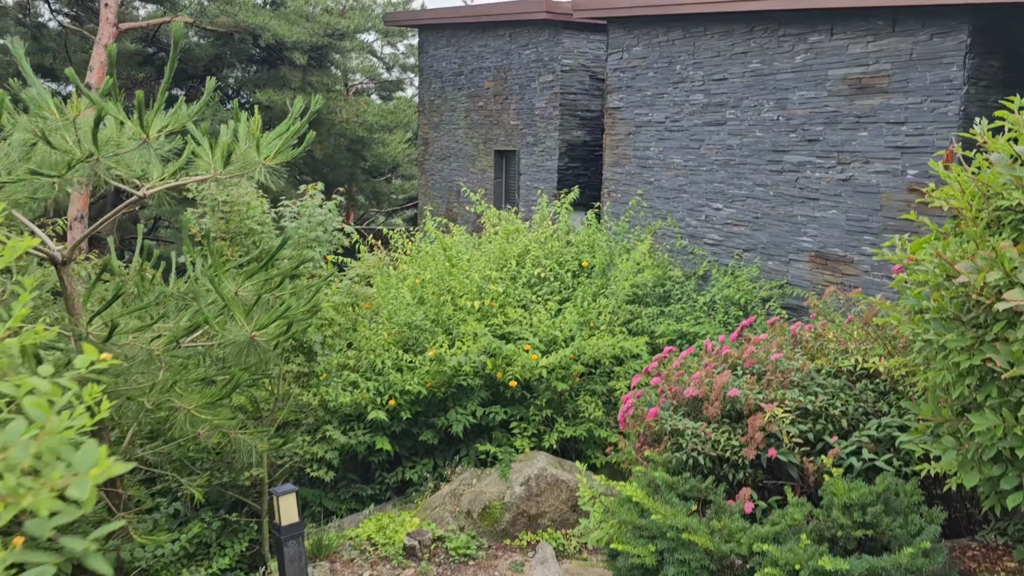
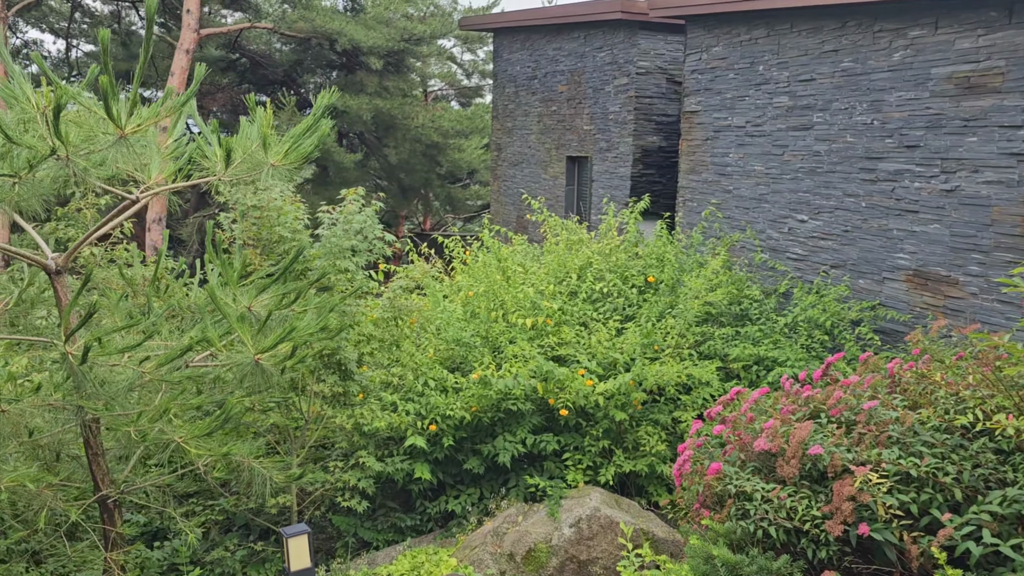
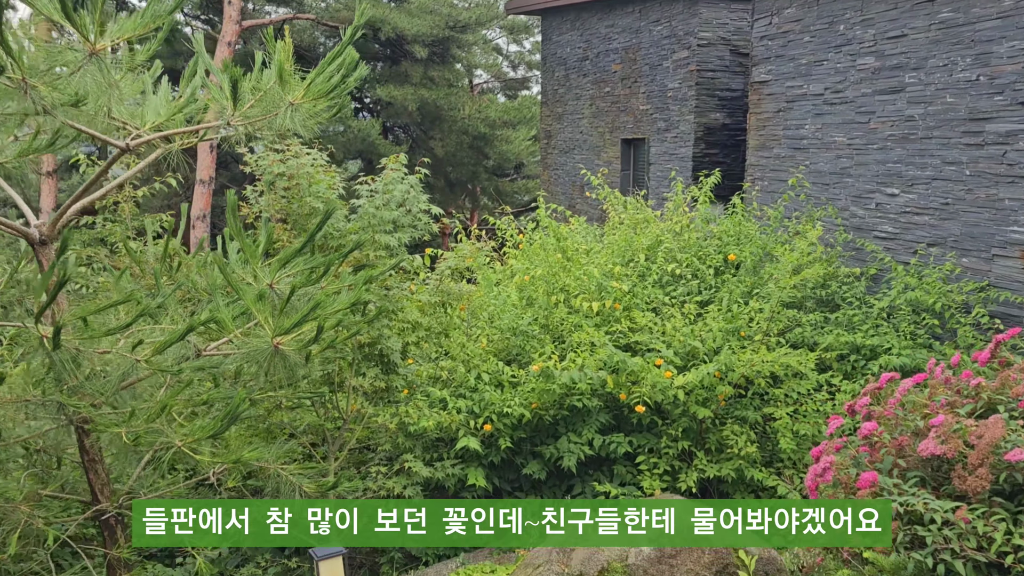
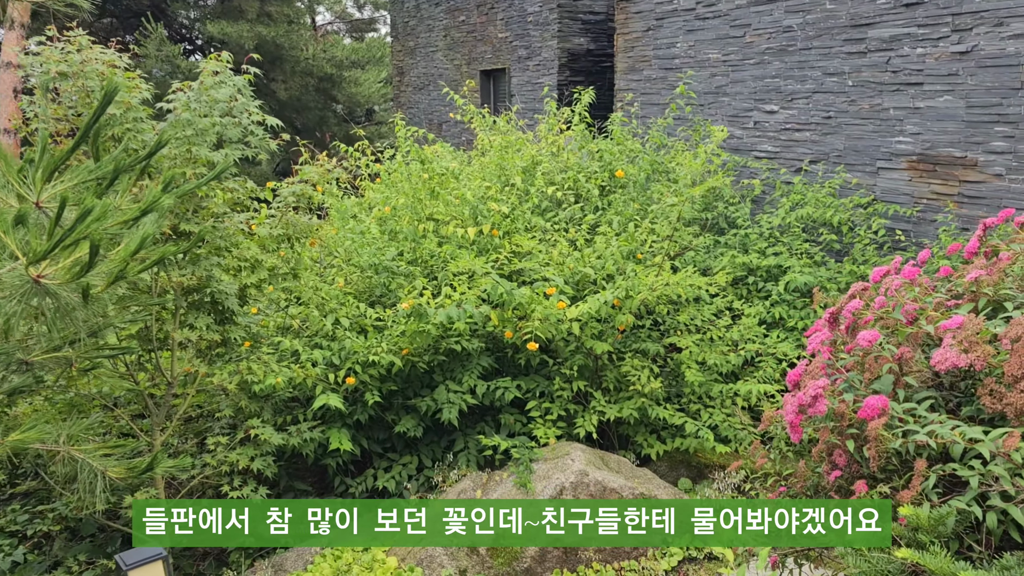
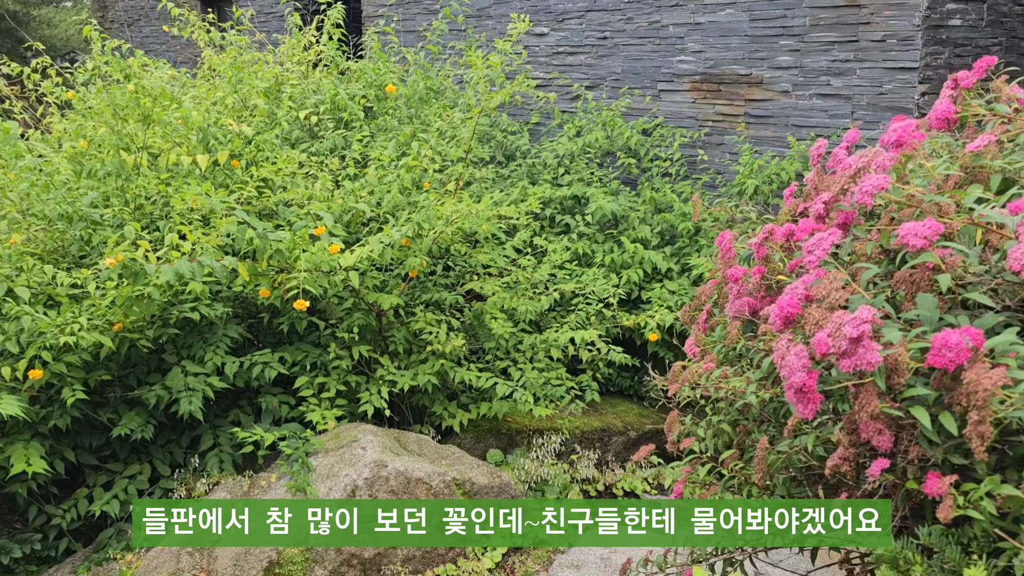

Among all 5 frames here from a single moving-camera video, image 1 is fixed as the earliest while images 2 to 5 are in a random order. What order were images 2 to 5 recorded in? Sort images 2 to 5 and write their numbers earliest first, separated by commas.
2, 3, 4, 5
